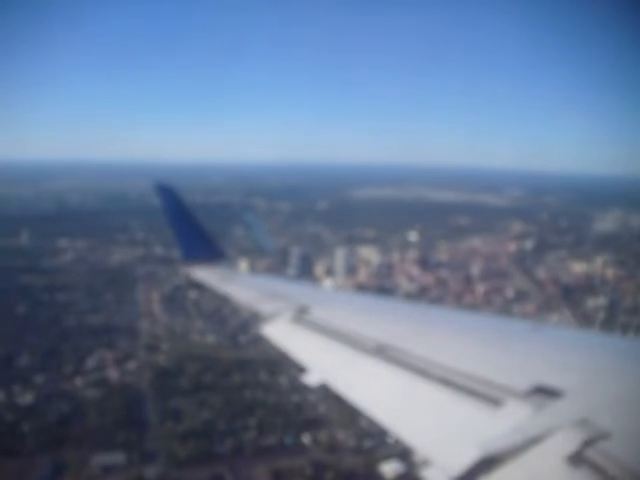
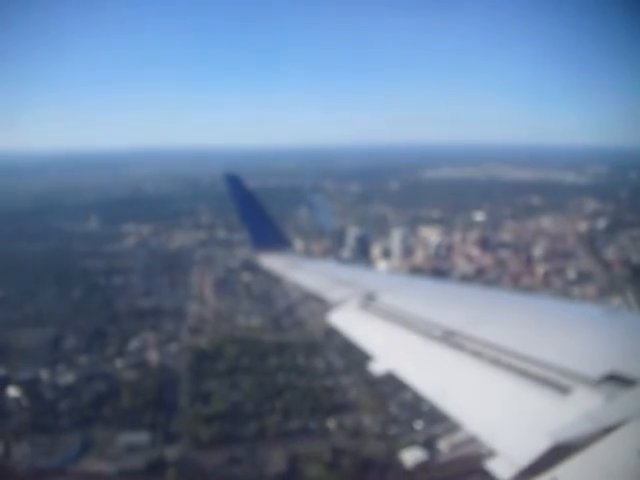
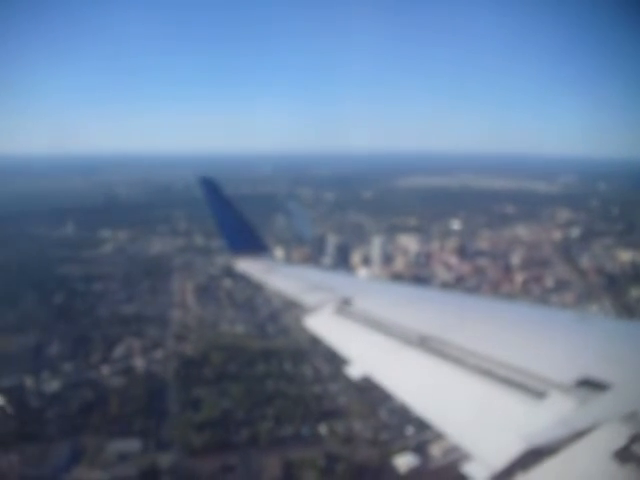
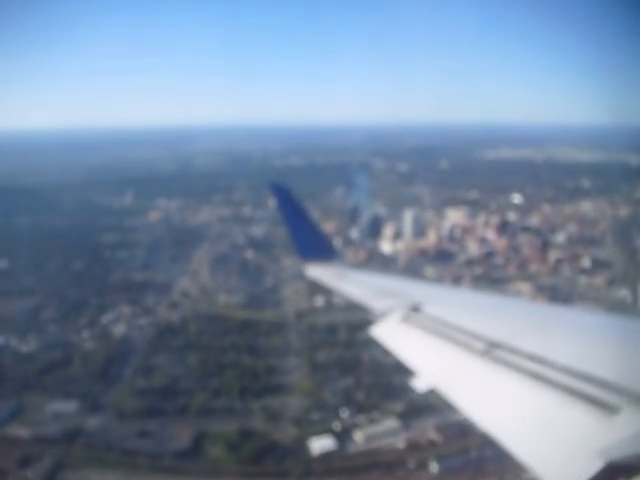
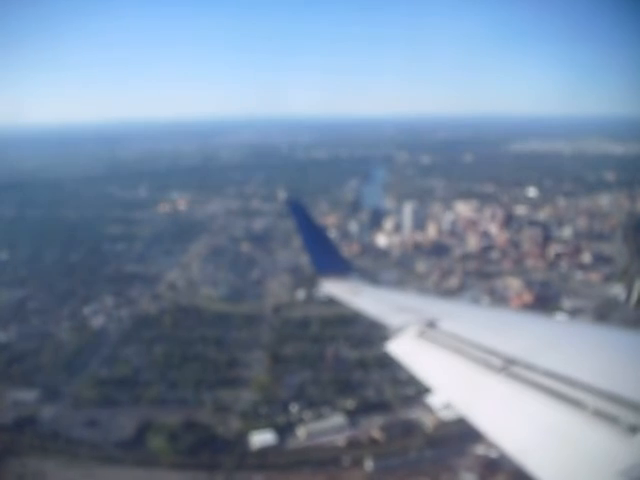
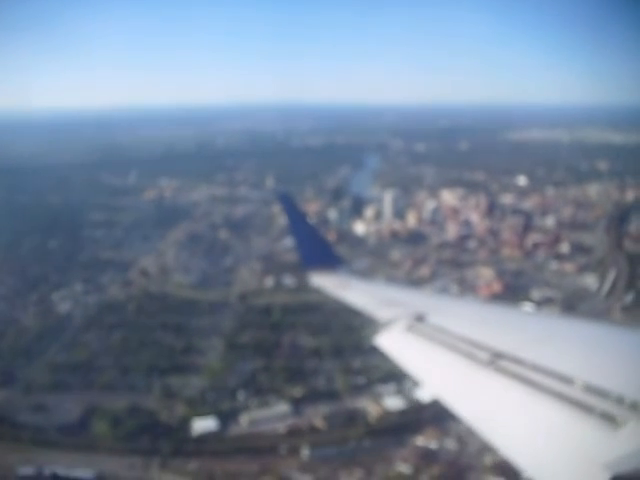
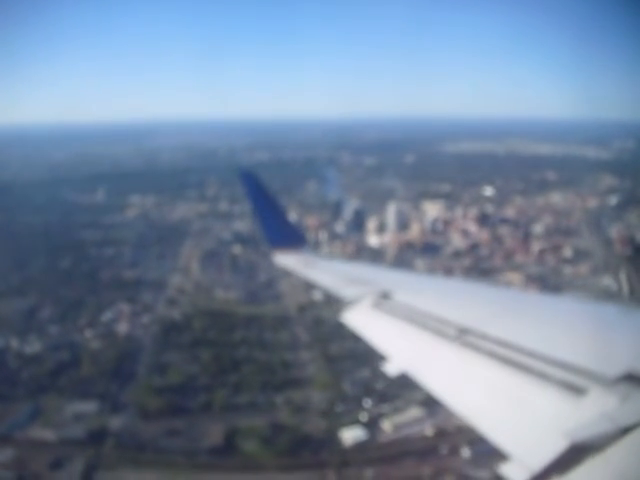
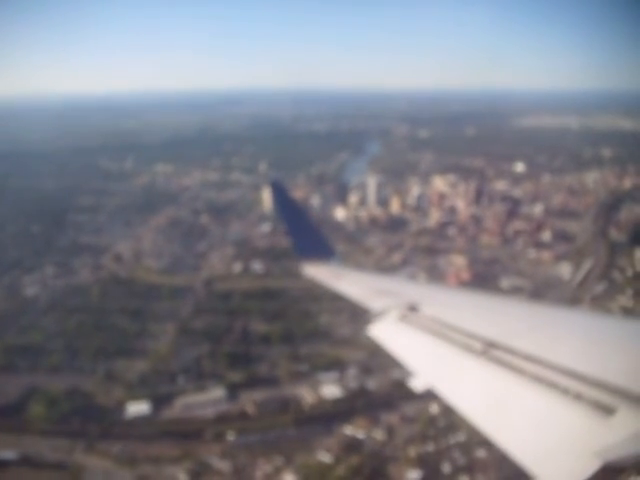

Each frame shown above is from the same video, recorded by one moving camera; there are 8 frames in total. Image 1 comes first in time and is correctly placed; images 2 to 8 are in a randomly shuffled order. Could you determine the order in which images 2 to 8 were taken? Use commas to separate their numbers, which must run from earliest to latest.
3, 2, 7, 4, 5, 6, 8
